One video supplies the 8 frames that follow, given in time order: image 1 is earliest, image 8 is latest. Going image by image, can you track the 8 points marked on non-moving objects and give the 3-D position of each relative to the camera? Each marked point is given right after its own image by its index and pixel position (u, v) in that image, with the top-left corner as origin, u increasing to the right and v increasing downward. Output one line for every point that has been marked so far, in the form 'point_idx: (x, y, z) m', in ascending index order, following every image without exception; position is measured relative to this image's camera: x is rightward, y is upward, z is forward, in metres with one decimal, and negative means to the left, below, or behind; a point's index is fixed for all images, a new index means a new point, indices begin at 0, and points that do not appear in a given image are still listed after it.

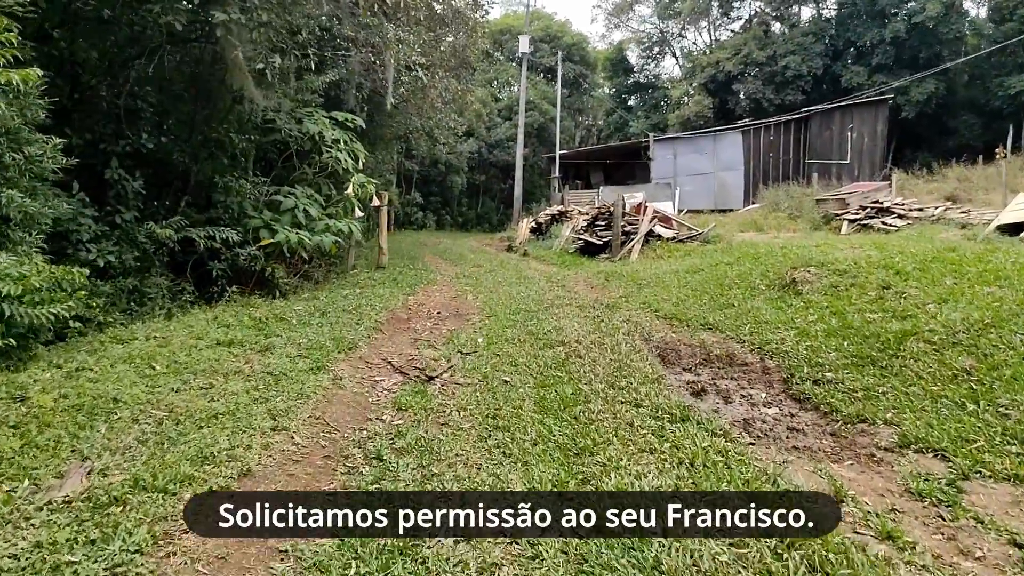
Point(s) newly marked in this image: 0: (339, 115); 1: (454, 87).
0: (-1.8, +1.8, +7.6) m
1: (-0.9, +3.1, +11.3) m
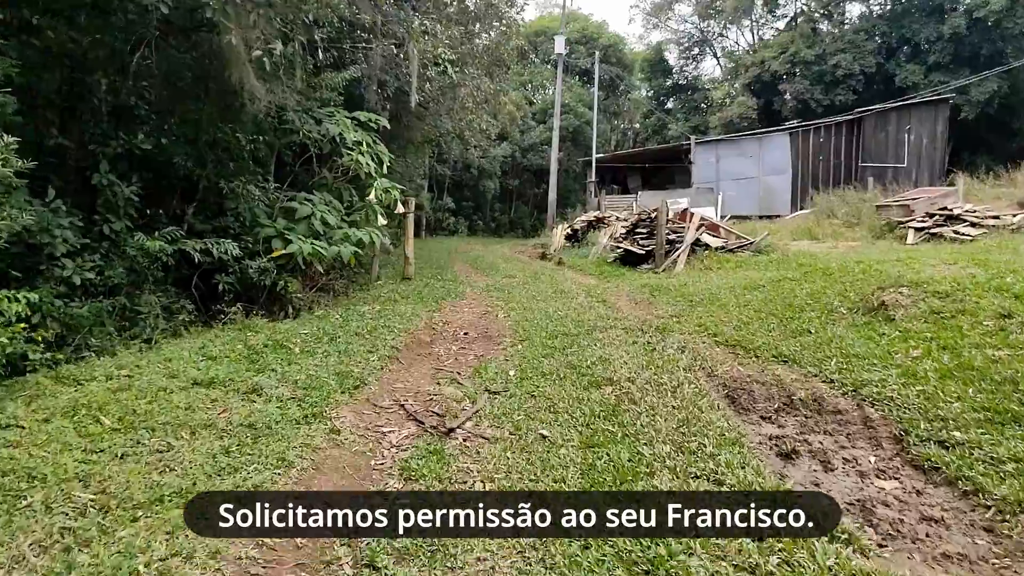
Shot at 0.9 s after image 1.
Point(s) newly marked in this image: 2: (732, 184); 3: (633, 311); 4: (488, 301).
0: (-1.5, +1.7, +7.0) m
1: (-0.4, +3.0, +10.7) m
2: (+5.3, +2.5, +17.5) m
3: (+1.0, -0.2, +6.0) m
4: (-0.2, -0.1, +7.0) m
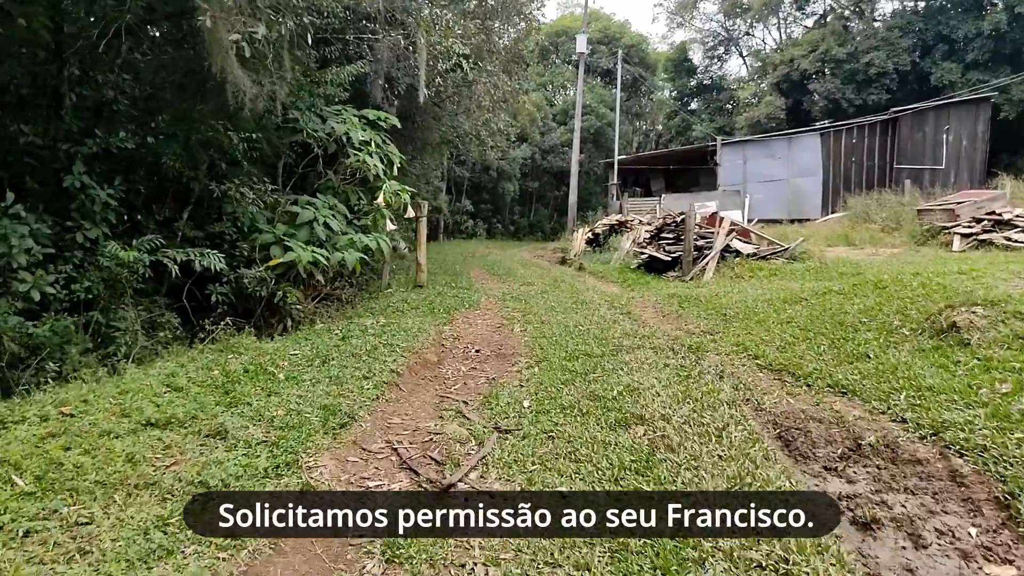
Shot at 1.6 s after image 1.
0: (-1.3, +1.6, +6.6) m
1: (-0.1, +2.9, +10.2) m
2: (+5.8, +2.4, +16.9) m
3: (+1.1, -0.3, +5.5) m
4: (-0.1, -0.2, +6.6) m
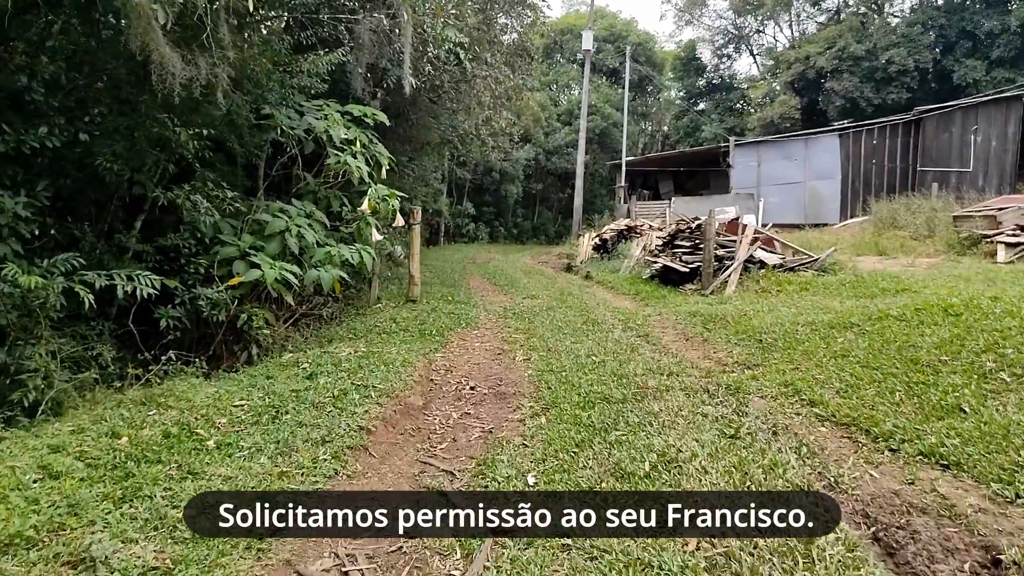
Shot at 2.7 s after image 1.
0: (-1.3, +1.4, +5.9) m
1: (-0.1, +2.7, +9.5) m
2: (+5.8, +2.2, +16.1) m
3: (+1.1, -0.5, +4.7) m
4: (-0.1, -0.4, +5.8) m
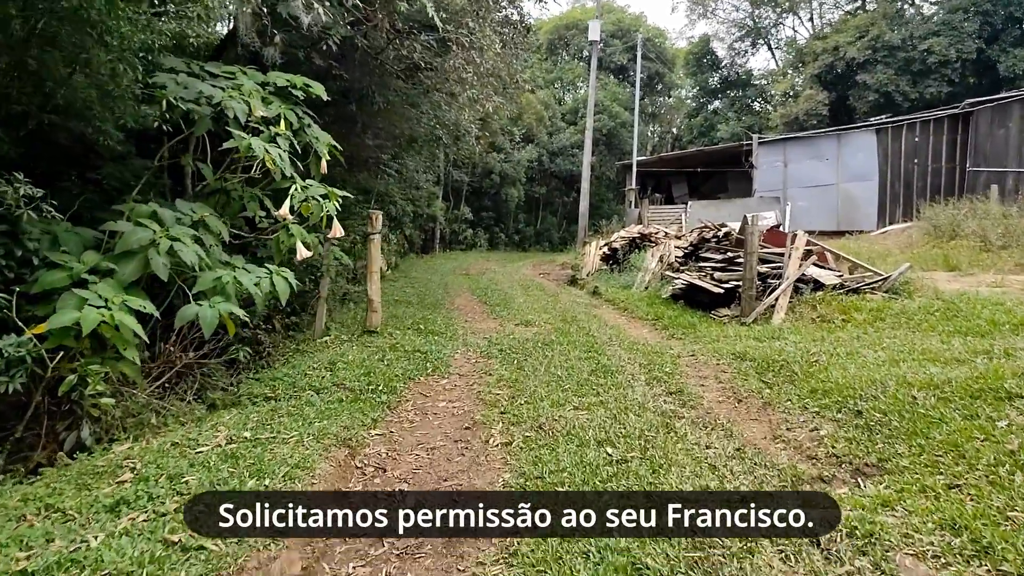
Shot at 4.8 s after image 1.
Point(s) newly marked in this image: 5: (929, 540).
0: (-1.4, +1.2, +4.2) m
1: (-0.2, +2.5, +7.9) m
2: (+5.8, +1.9, +14.4) m
3: (+1.0, -0.7, +3.1) m
4: (-0.2, -0.6, +4.2) m
5: (+1.2, -0.7, +2.0) m
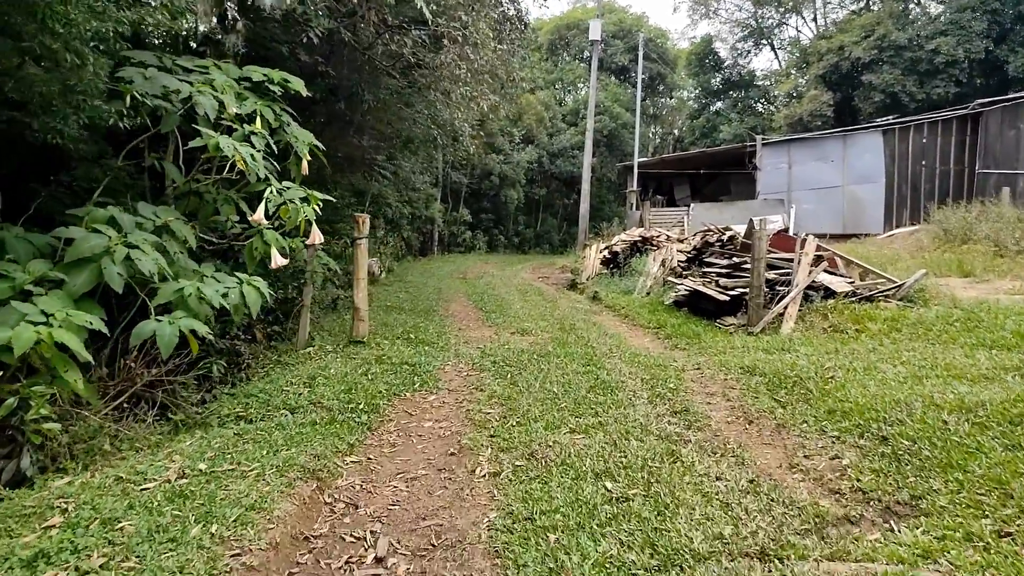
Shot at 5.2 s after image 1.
0: (-1.4, +1.2, +3.9) m
1: (-0.2, +2.4, +7.6) m
2: (+5.8, +1.8, +14.1) m
3: (+1.0, -0.7, +2.8) m
4: (-0.2, -0.6, +3.8) m
5: (+1.1, -0.8, +1.7) m
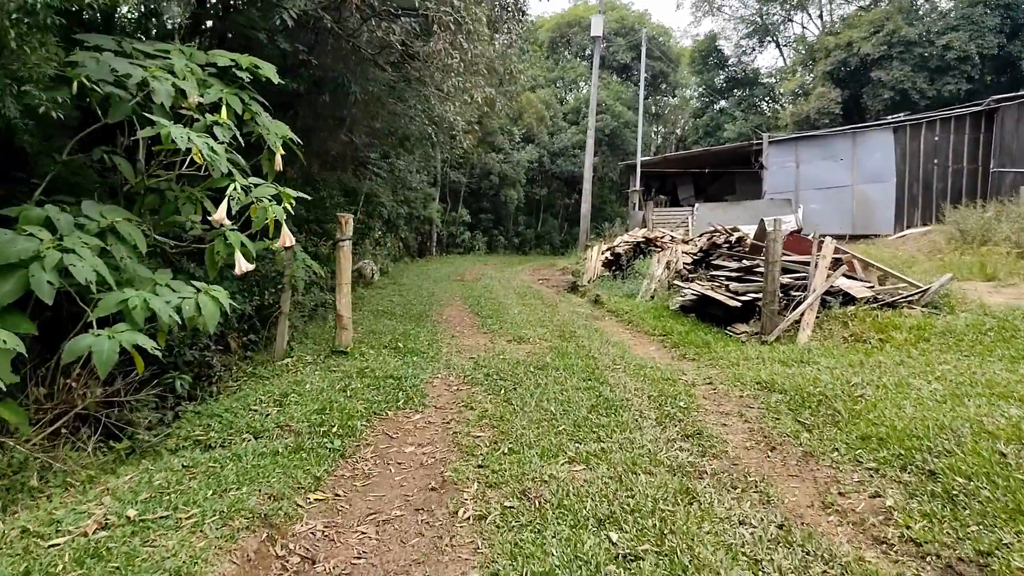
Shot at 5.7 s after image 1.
0: (-1.4, +1.1, +3.5) m
1: (-0.2, +2.4, +7.2) m
2: (+5.8, +1.8, +13.7) m
3: (+0.9, -0.8, +2.4) m
4: (-0.3, -0.7, +3.4) m
5: (+1.1, -0.8, +1.3) m
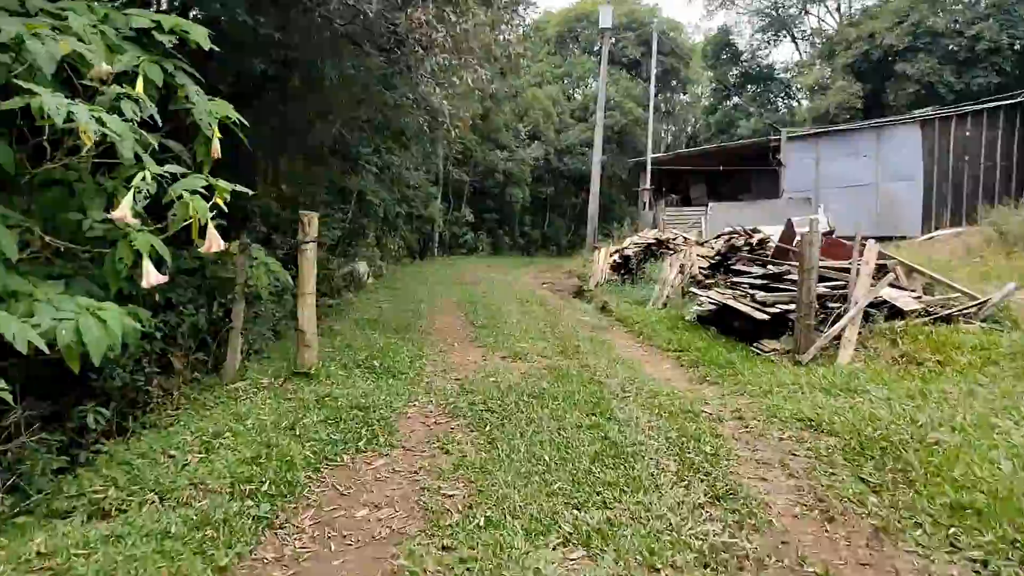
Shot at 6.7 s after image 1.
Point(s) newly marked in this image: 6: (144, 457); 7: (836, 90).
0: (-1.5, +1.1, +2.8) m
1: (-0.2, +2.3, +6.4) m
2: (+5.8, +1.7, +12.9) m
3: (+0.9, -0.8, +1.6) m
4: (-0.3, -0.8, +2.7) m
5: (+1.0, -0.9, +0.6) m
6: (-1.5, -0.7, +2.9) m
7: (+7.2, +4.4, +16.2) m
